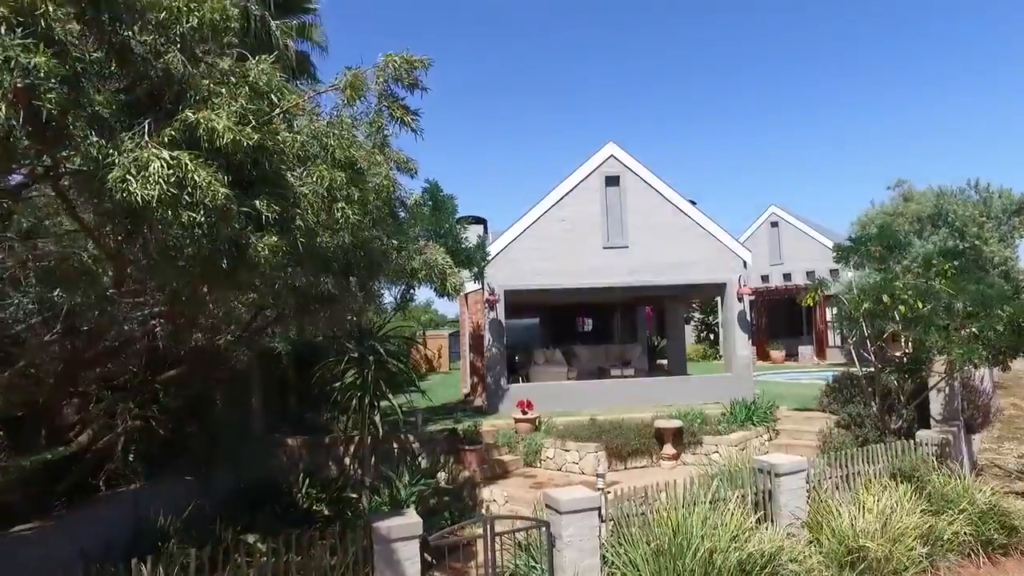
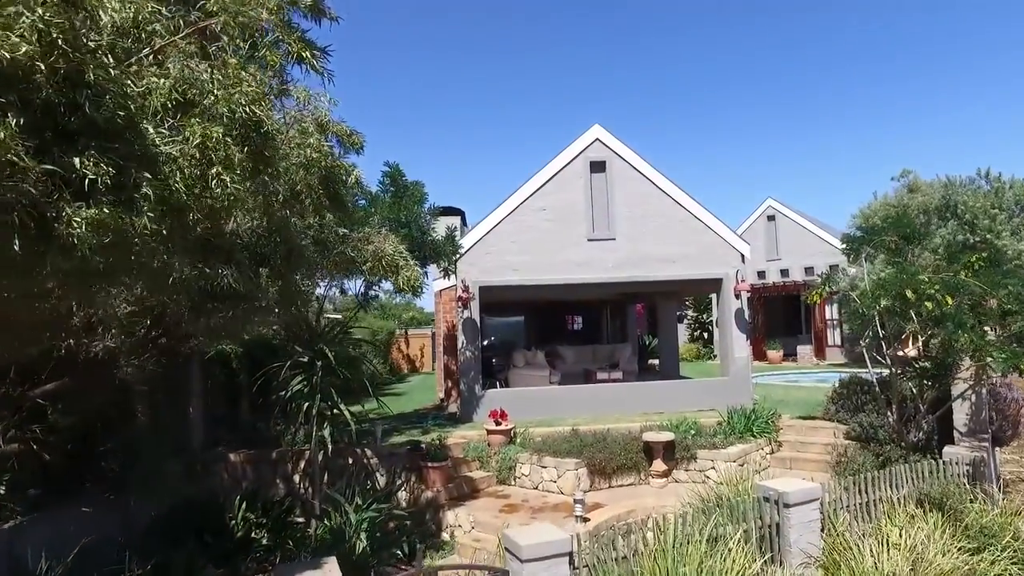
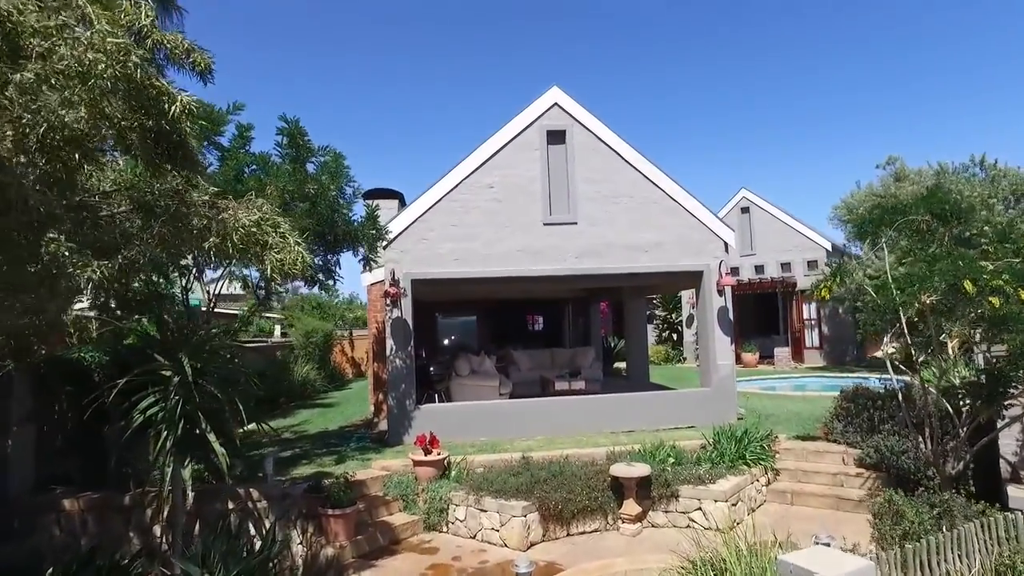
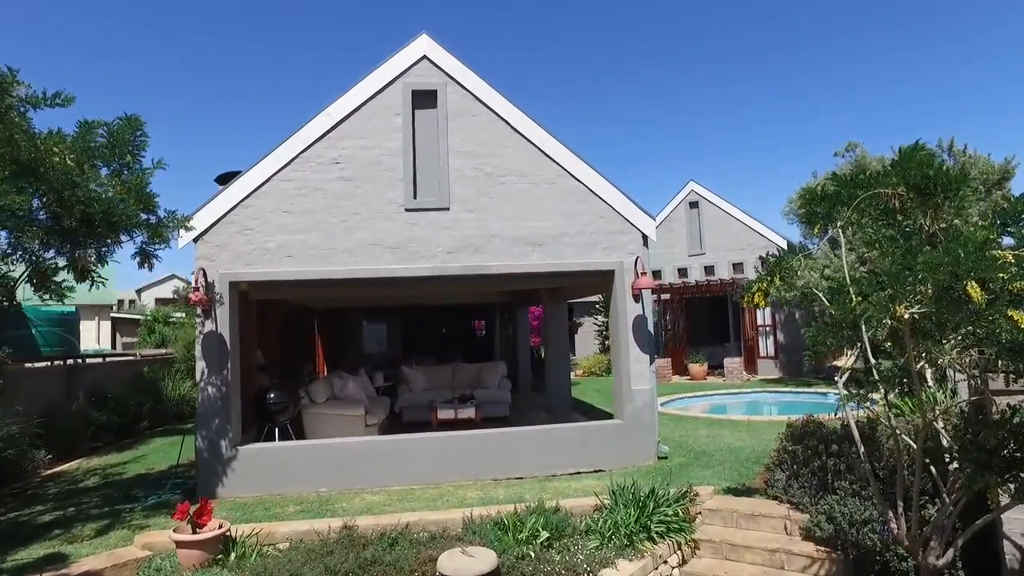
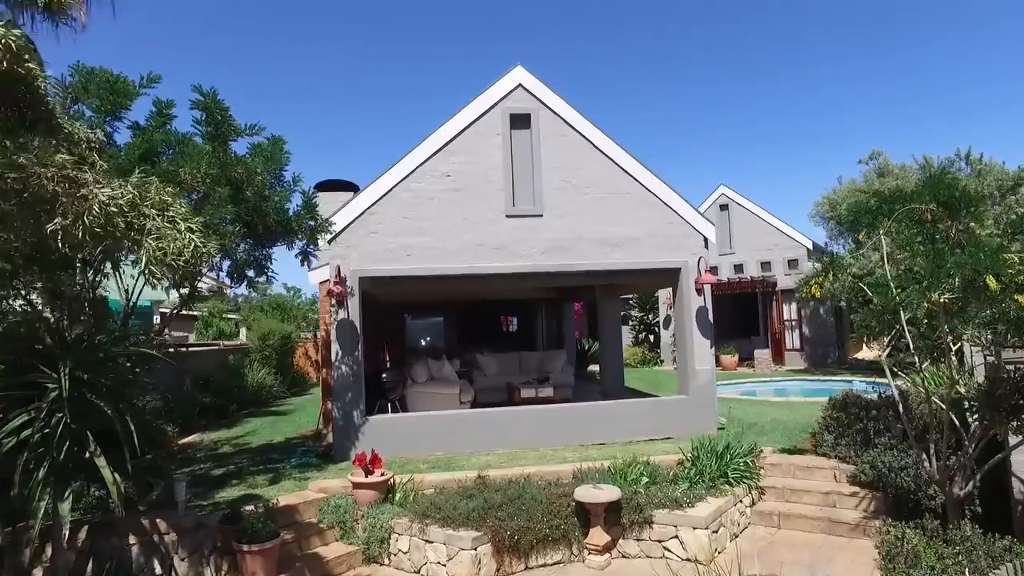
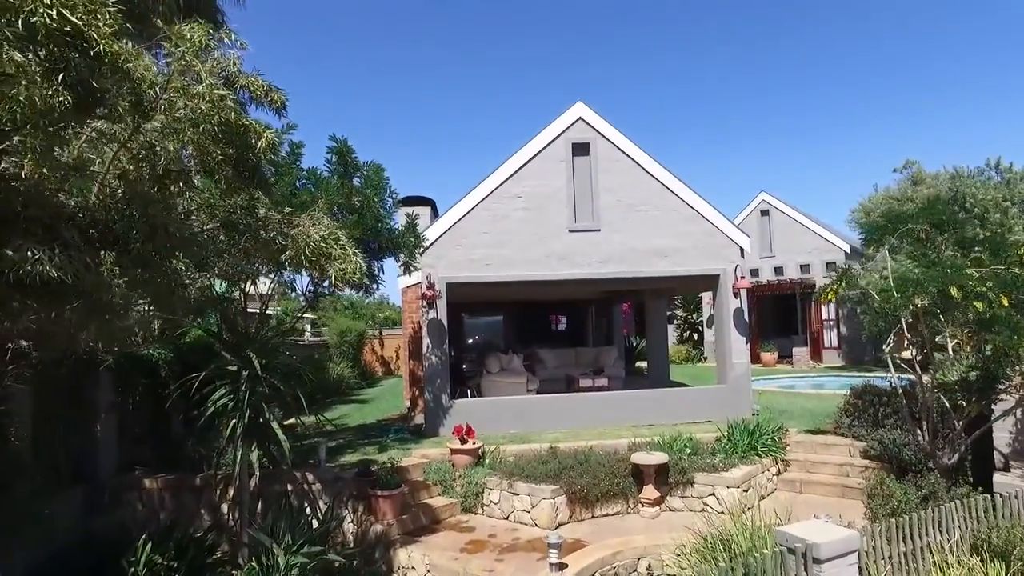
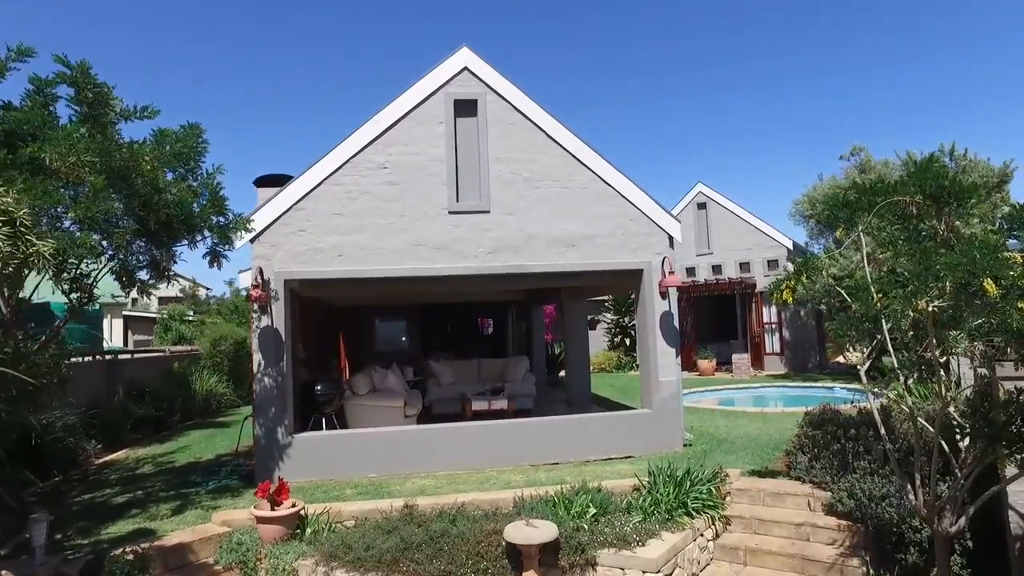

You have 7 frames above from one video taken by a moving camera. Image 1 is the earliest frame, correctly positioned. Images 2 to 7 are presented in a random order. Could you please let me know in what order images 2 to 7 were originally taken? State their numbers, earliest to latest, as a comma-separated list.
2, 6, 3, 5, 7, 4
